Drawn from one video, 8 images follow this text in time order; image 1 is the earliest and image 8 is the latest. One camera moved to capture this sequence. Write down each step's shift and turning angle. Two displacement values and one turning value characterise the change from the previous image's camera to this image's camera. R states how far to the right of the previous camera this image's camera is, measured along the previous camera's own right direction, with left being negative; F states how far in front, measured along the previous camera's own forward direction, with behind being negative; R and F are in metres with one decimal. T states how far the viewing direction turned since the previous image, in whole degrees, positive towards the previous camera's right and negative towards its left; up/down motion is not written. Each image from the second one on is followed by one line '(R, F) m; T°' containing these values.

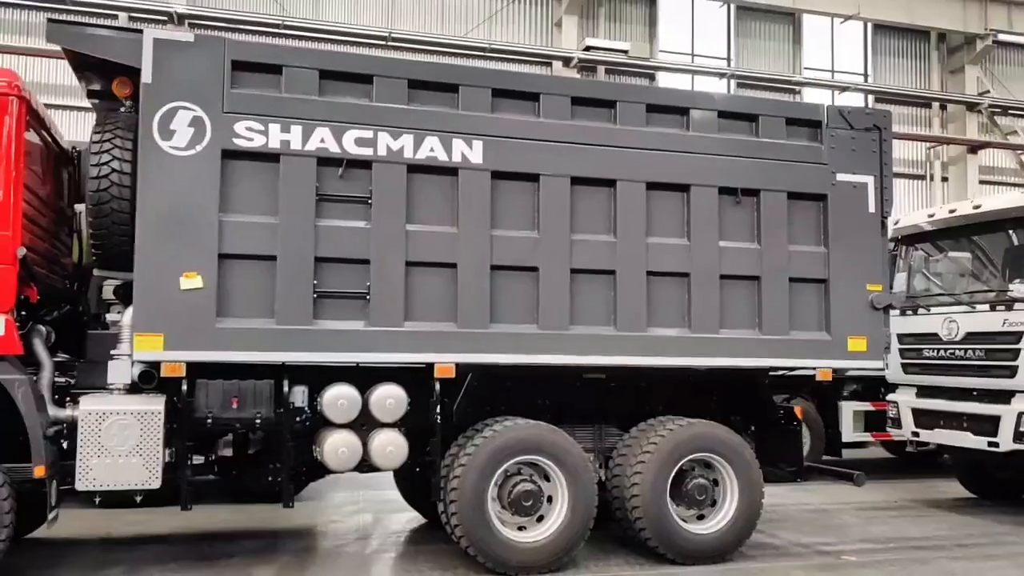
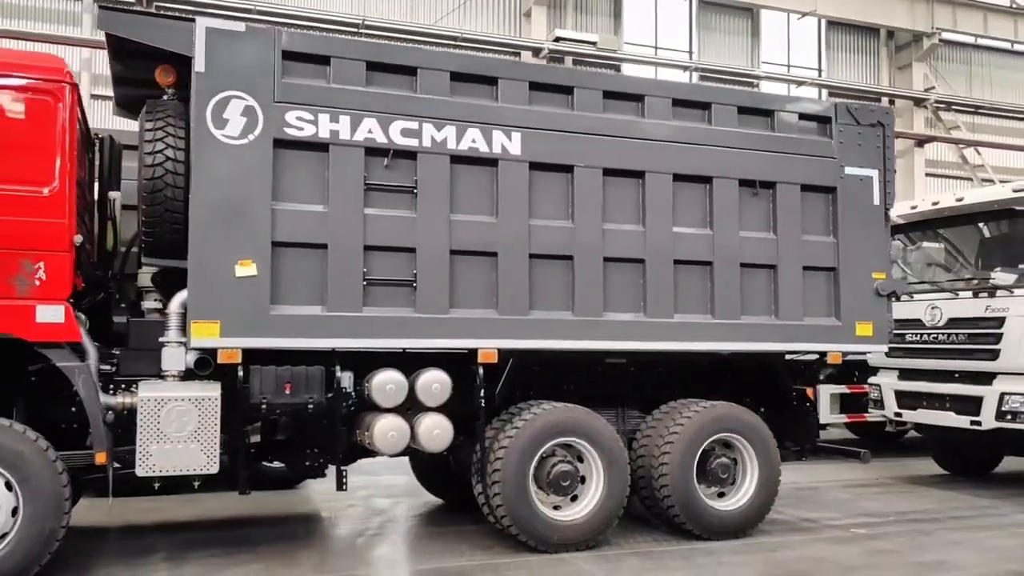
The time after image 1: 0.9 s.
(-0.6, -0.1) m; +4°
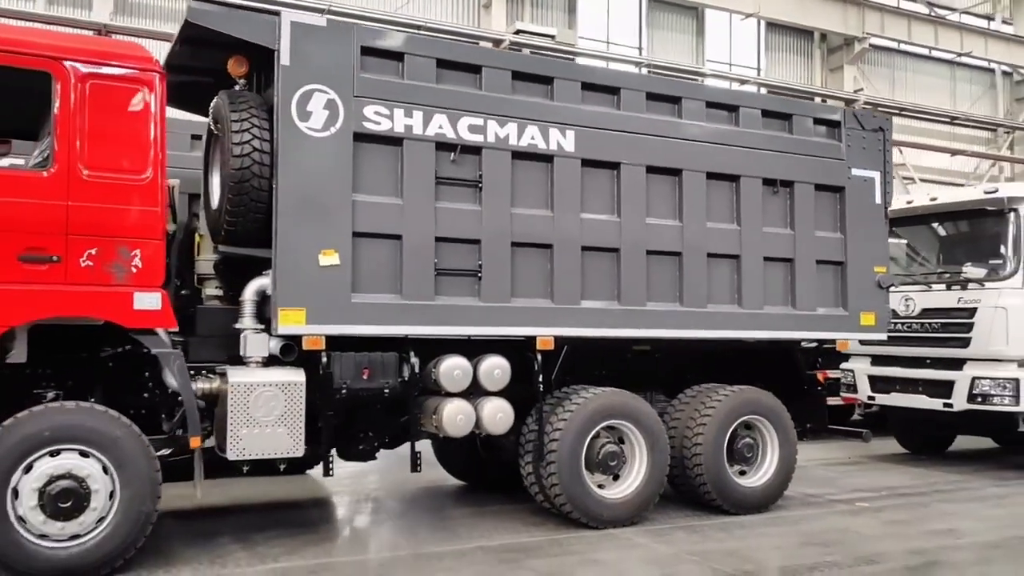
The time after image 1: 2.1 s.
(-0.9, -0.2) m; +6°
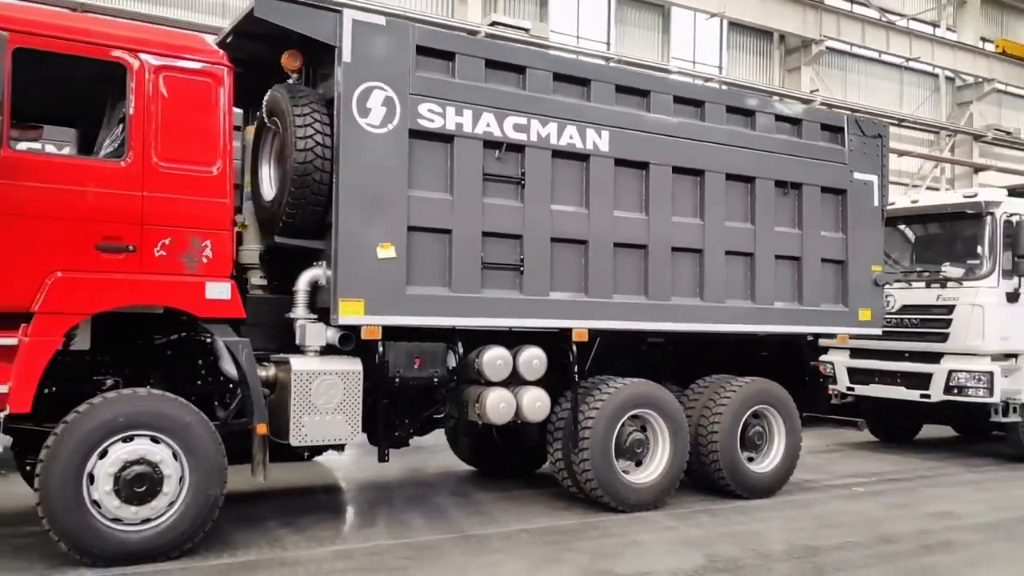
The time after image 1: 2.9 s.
(-0.7, -0.2) m; +4°
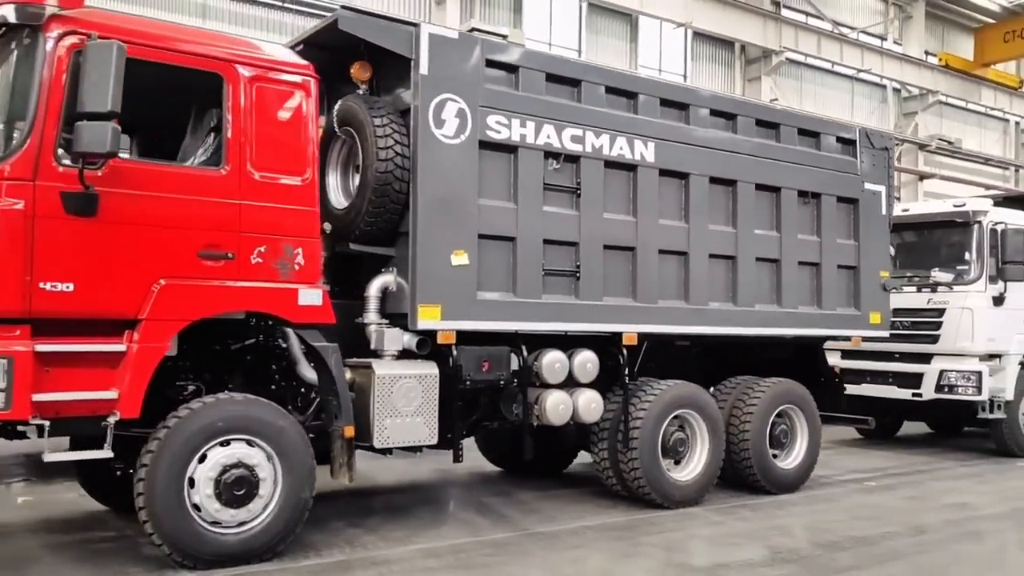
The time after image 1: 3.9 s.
(-0.8, -0.2) m; +4°
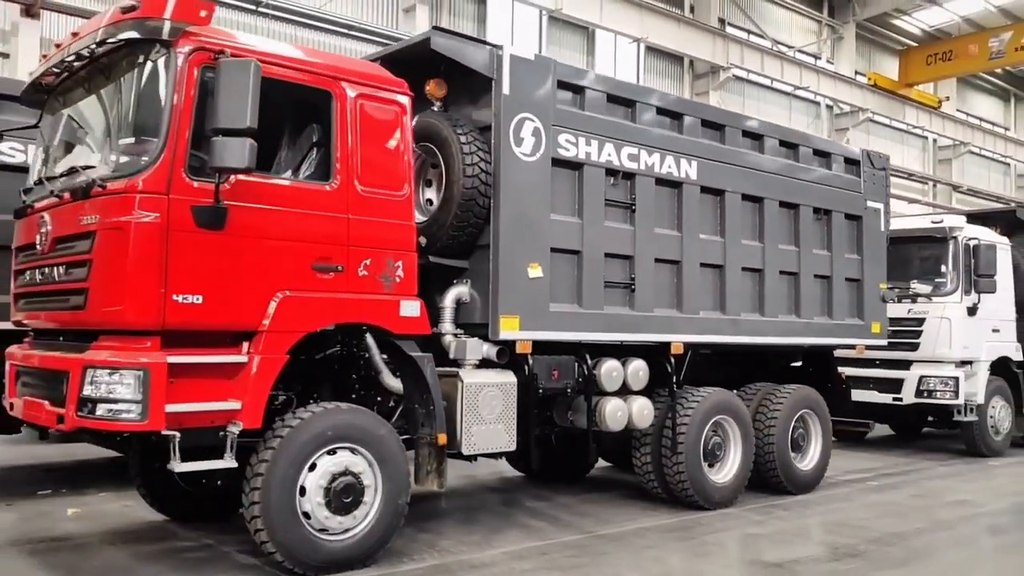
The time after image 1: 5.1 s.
(-1.0, -0.2) m; +5°
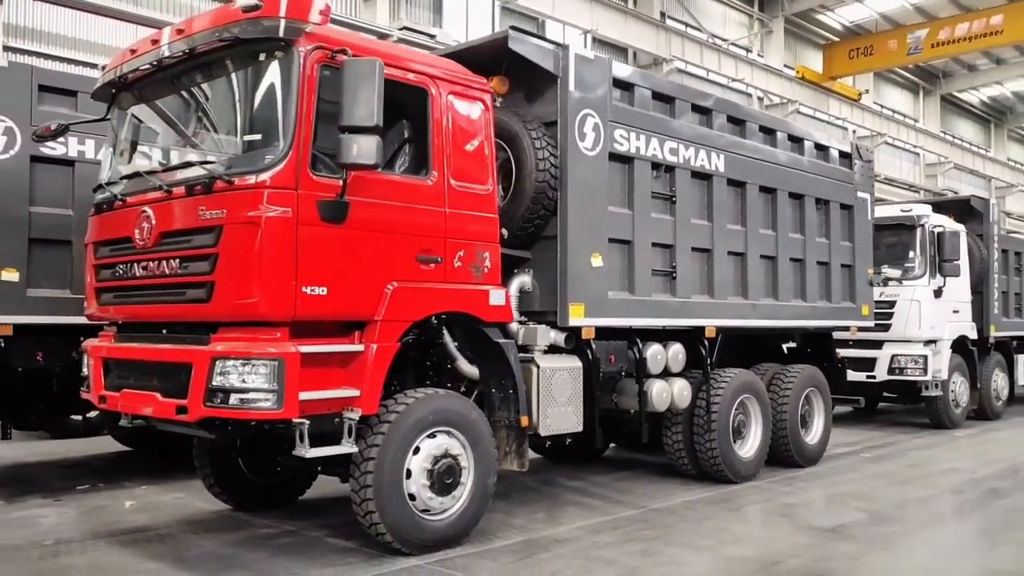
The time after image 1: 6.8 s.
(-1.0, -0.2) m; +6°
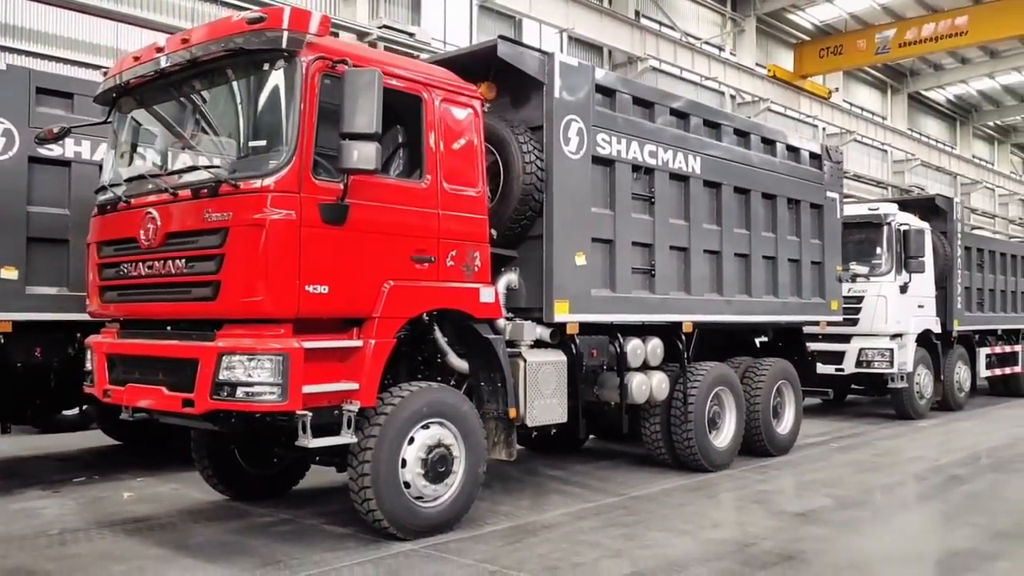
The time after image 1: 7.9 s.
(-0.1, -0.3) m; +2°
